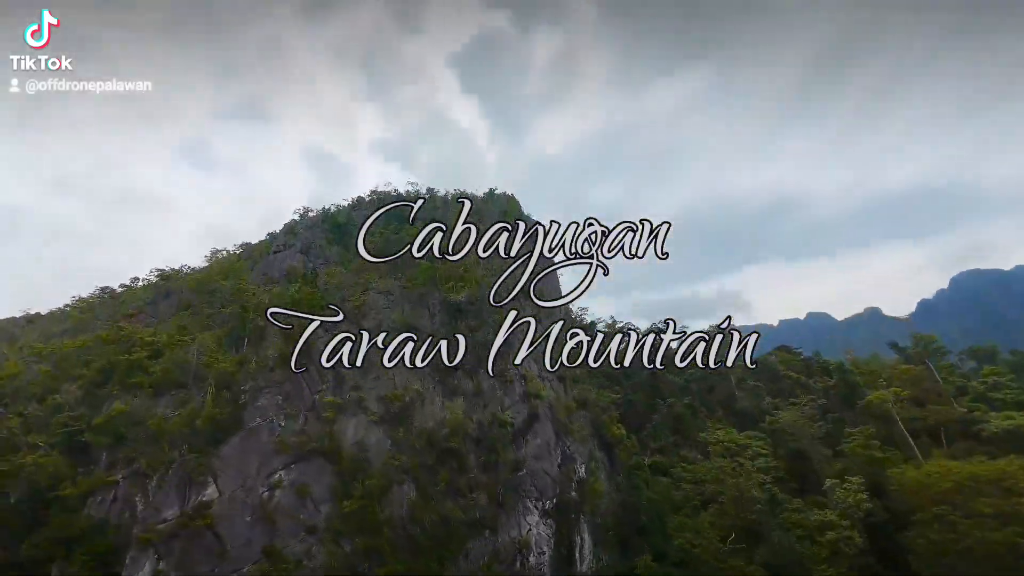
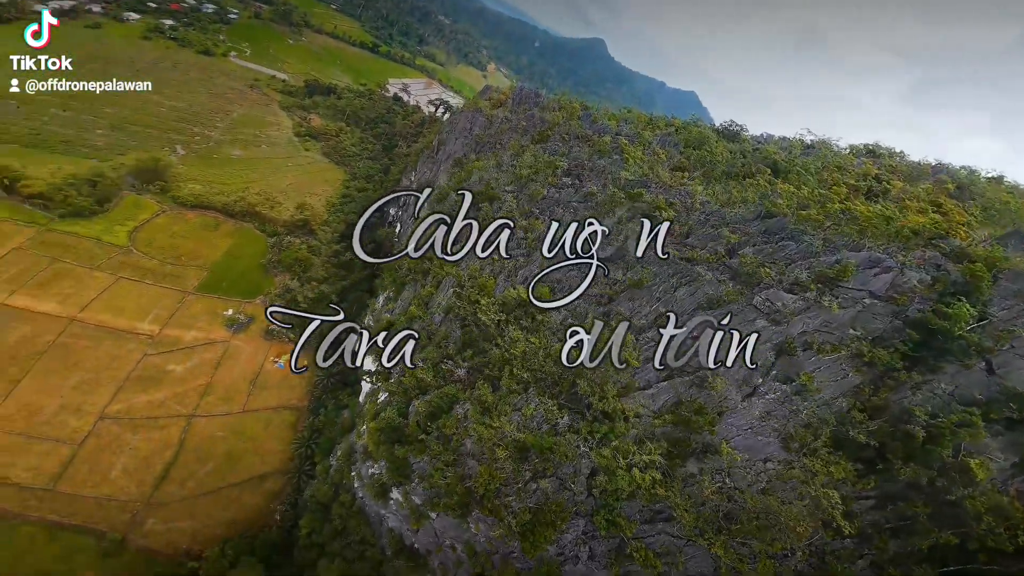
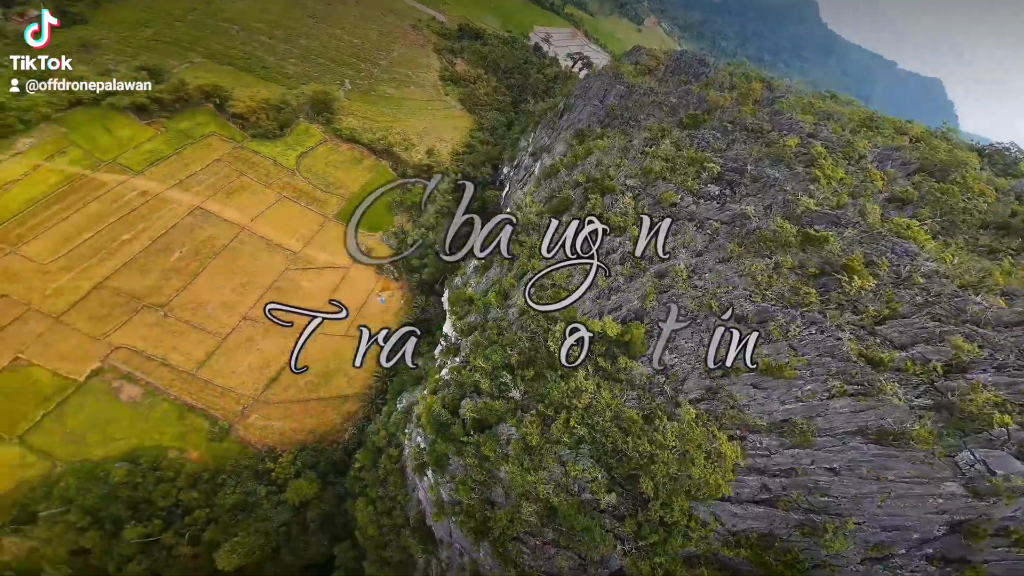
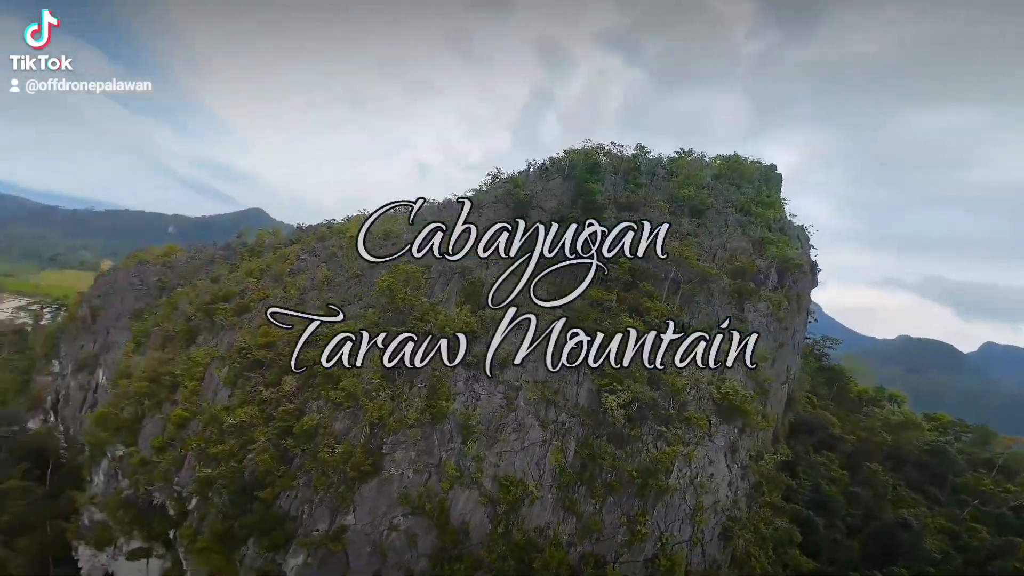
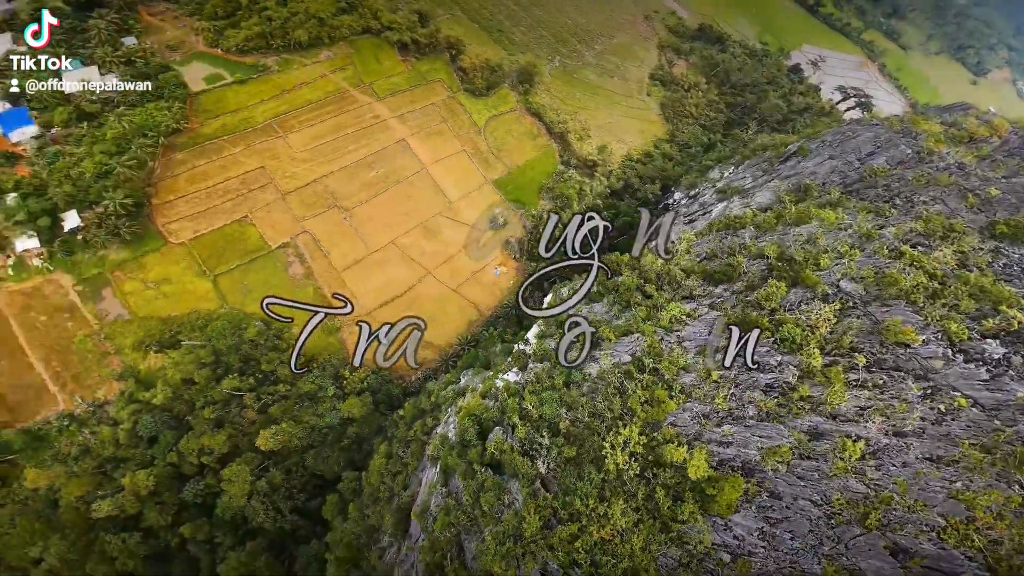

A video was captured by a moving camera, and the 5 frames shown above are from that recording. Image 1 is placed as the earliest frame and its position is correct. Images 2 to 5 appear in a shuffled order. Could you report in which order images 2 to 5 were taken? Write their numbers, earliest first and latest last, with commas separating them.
4, 2, 3, 5
